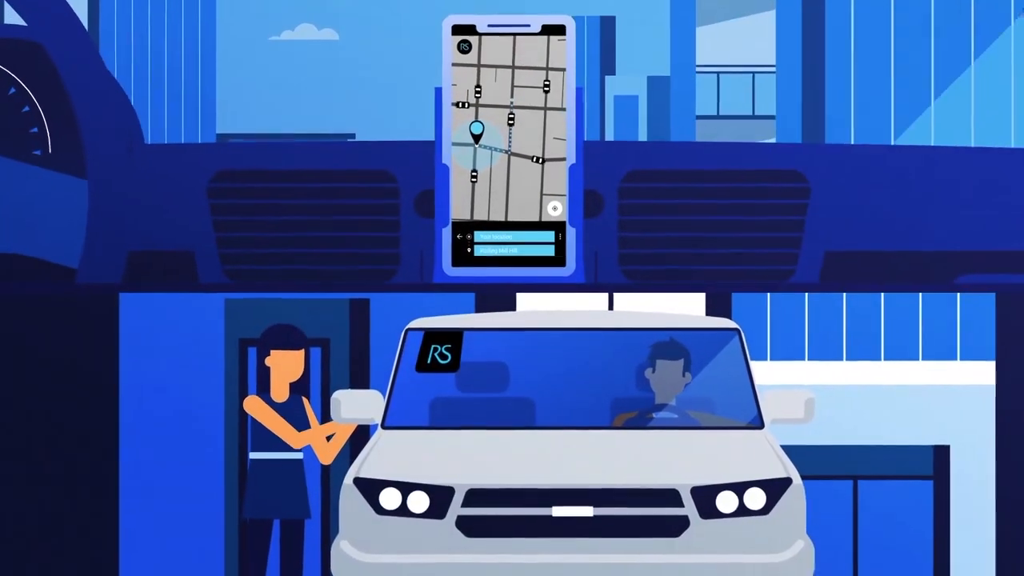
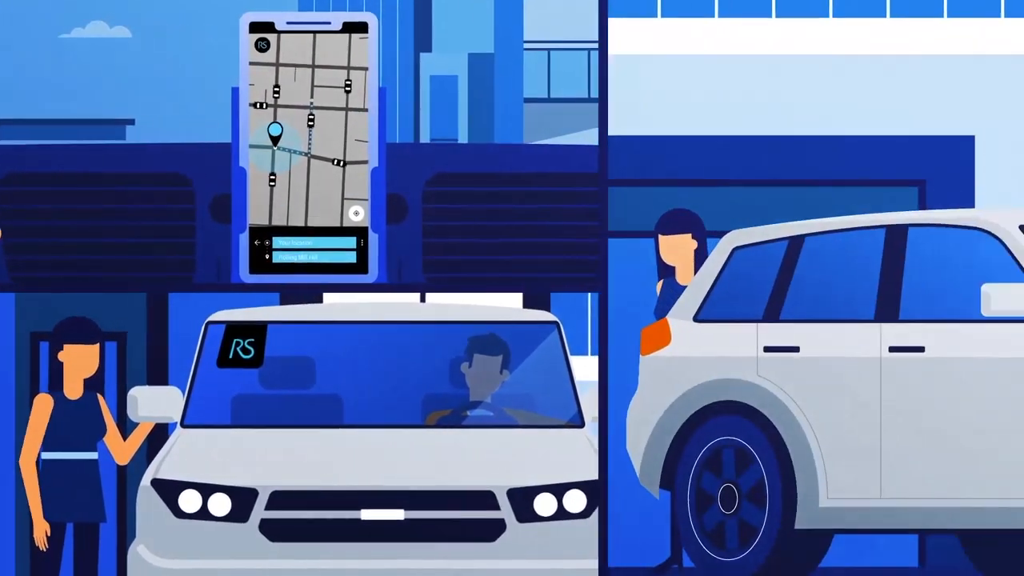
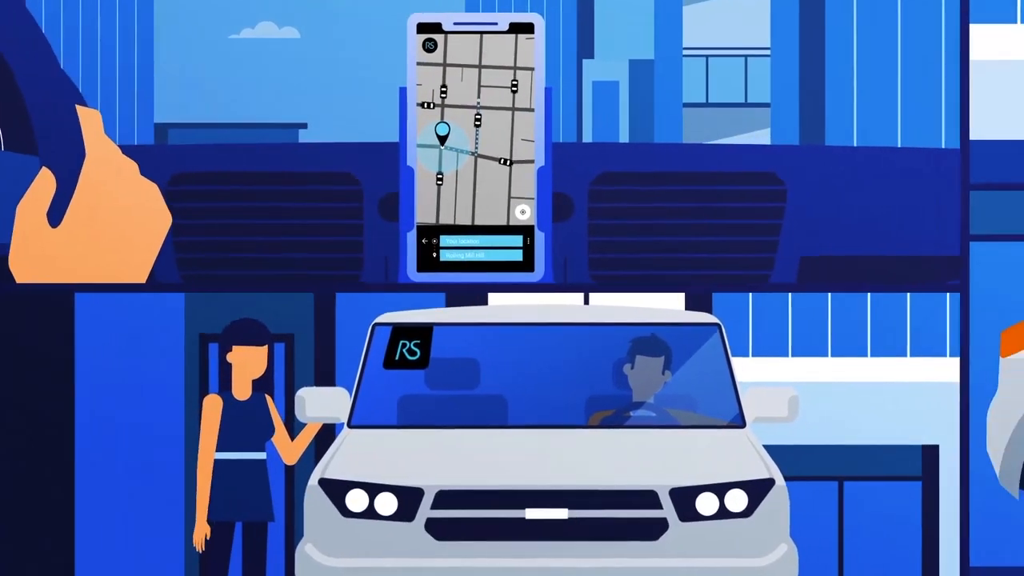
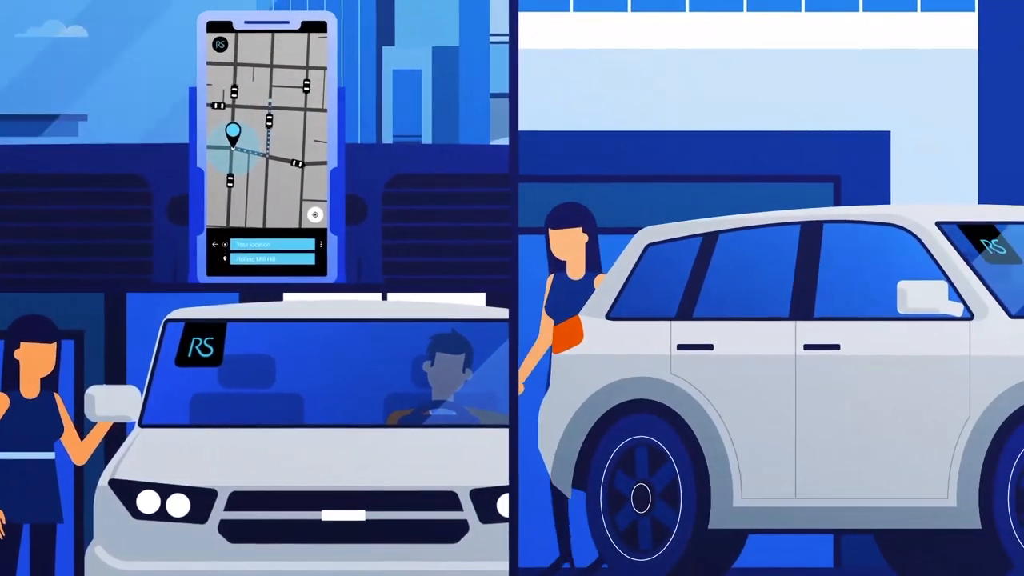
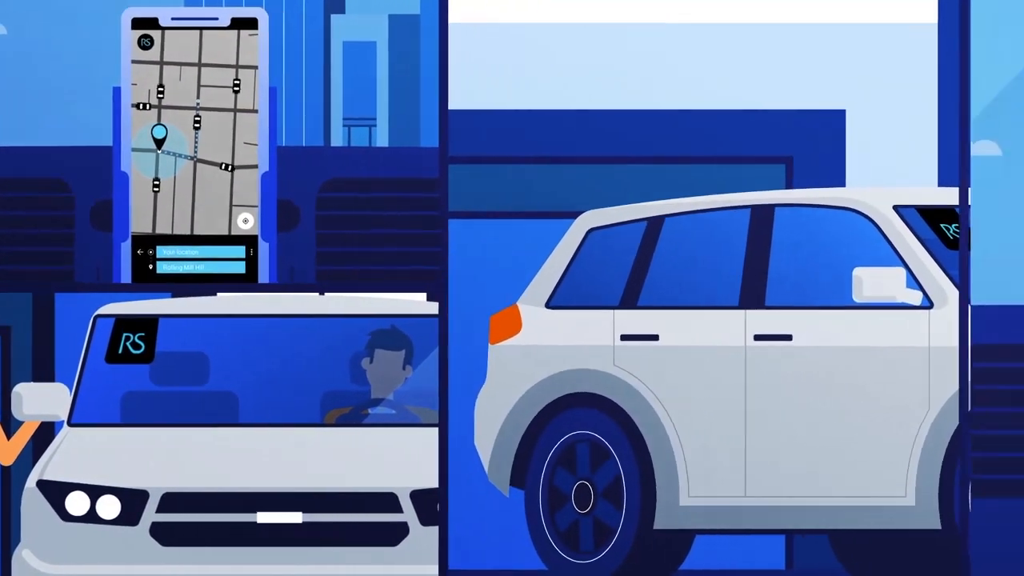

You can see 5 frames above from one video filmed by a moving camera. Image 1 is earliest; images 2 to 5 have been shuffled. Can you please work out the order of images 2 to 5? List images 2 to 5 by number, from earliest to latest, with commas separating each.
3, 2, 4, 5
